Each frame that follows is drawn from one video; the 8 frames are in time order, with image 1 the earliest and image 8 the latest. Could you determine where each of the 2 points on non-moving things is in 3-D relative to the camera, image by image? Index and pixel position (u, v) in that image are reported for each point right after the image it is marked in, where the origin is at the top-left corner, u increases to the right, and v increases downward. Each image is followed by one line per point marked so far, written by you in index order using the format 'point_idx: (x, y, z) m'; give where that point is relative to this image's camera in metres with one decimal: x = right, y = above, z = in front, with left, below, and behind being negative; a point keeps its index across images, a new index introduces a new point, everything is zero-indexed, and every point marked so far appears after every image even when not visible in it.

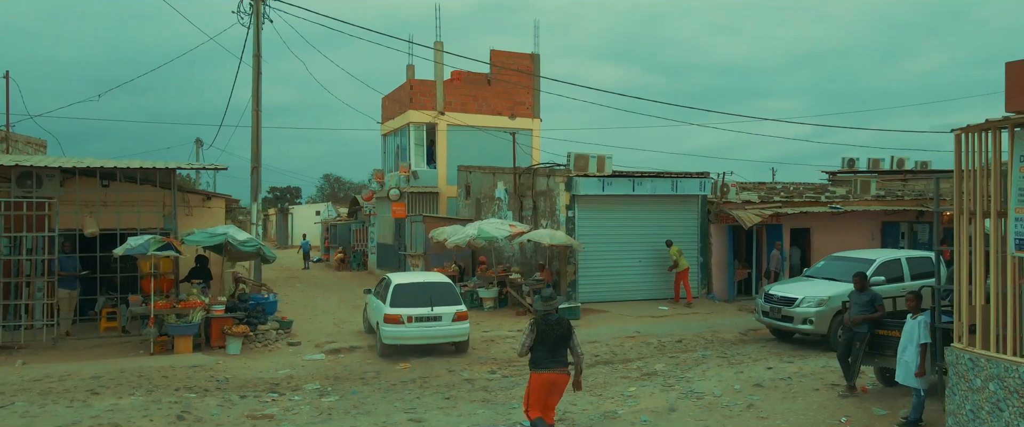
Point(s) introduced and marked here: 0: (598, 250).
0: (+1.9, -0.9, +17.0) m
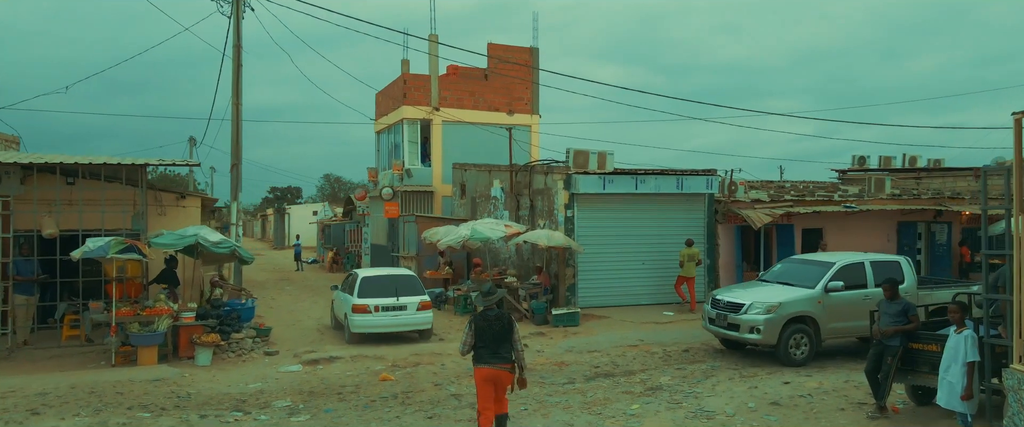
0: (+1.9, -0.8, +16.0) m
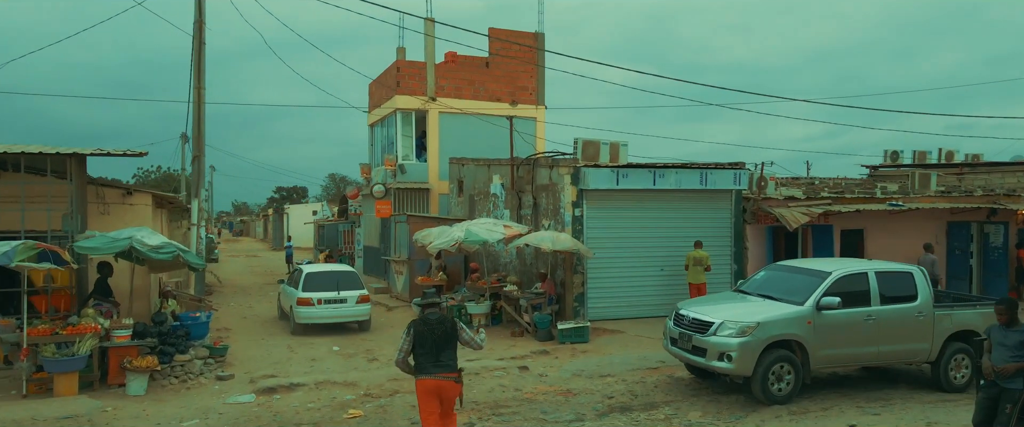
0: (+1.9, -0.8, +14.0) m
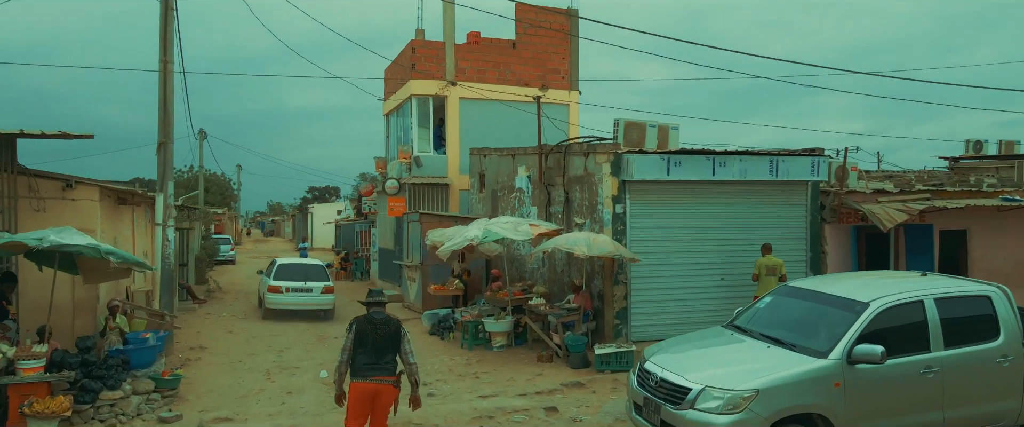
0: (+2.3, -0.8, +11.4) m
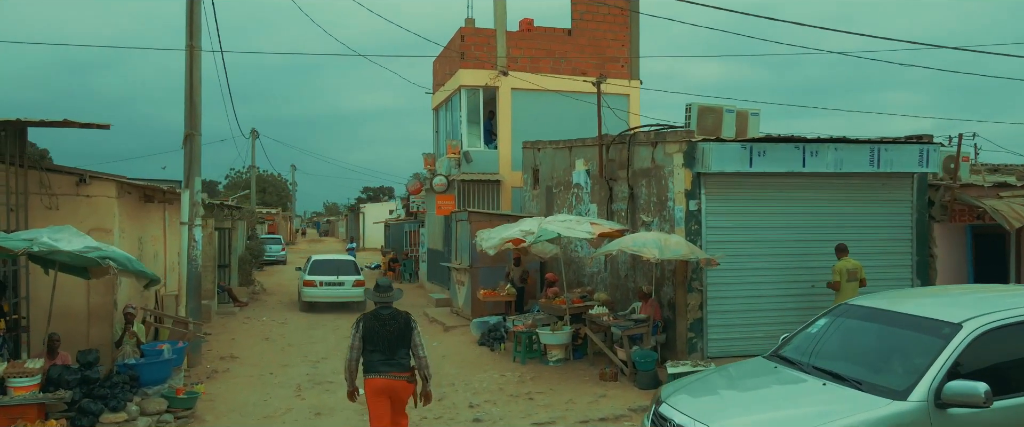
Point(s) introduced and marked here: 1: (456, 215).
0: (+3.1, -0.7, +10.0) m
1: (-1.2, 0.0, +15.7) m
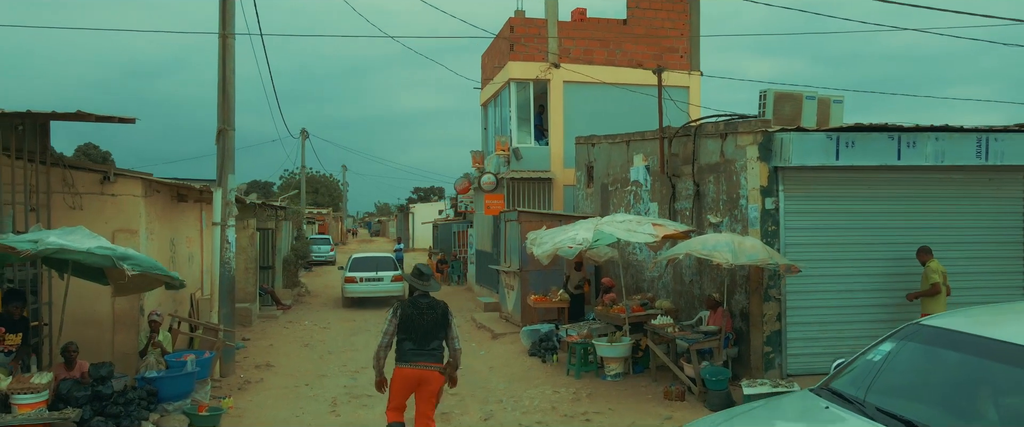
0: (+3.7, -0.7, +8.8) m
1: (-0.1, 0.0, +14.8) m
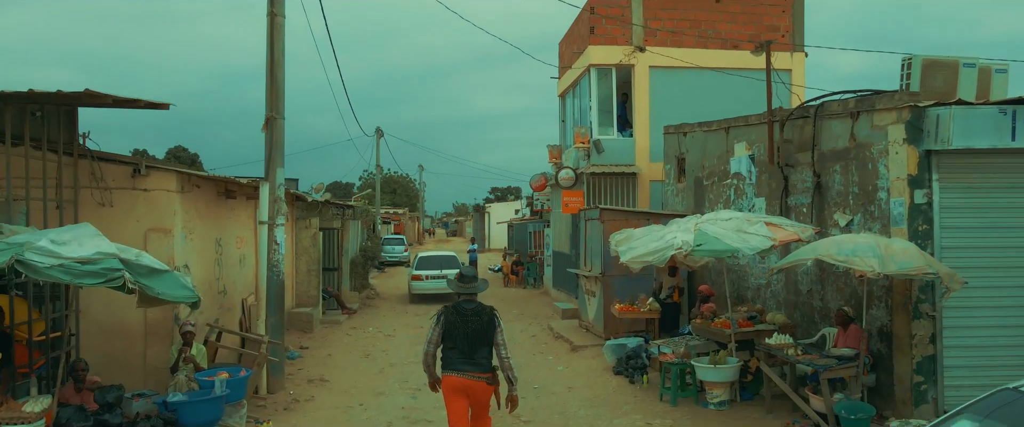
0: (+4.5, -0.7, +7.0) m
1: (+1.3, 0.0, +13.4) m
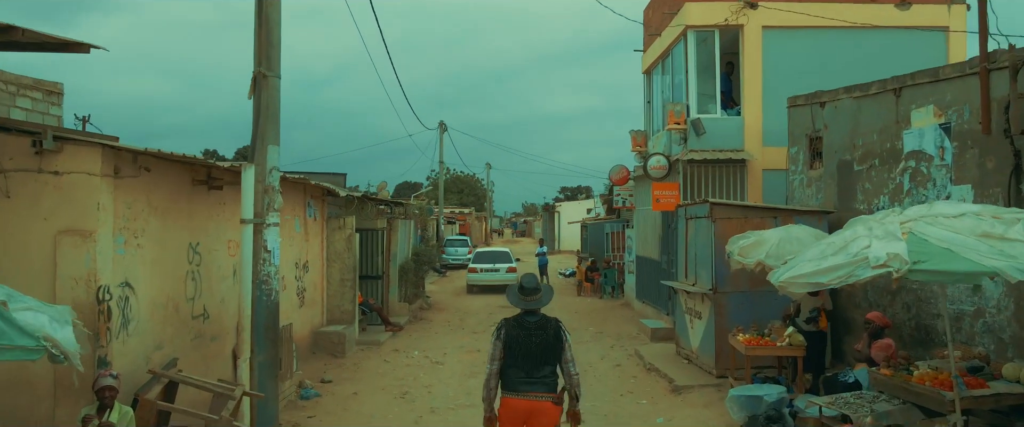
0: (+5.1, -0.6, +3.8) m
1: (+2.5, 0.0, +10.4) m
